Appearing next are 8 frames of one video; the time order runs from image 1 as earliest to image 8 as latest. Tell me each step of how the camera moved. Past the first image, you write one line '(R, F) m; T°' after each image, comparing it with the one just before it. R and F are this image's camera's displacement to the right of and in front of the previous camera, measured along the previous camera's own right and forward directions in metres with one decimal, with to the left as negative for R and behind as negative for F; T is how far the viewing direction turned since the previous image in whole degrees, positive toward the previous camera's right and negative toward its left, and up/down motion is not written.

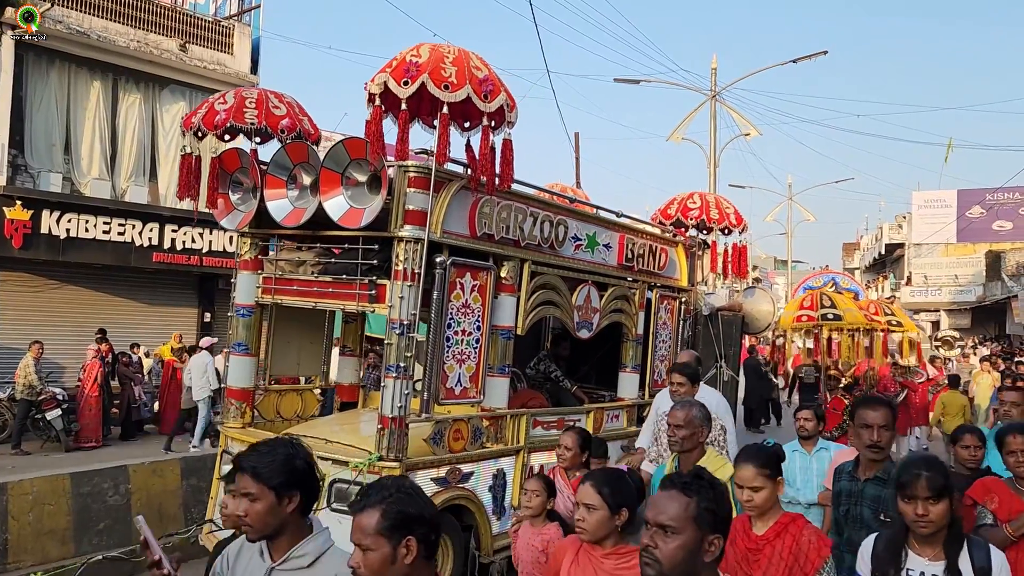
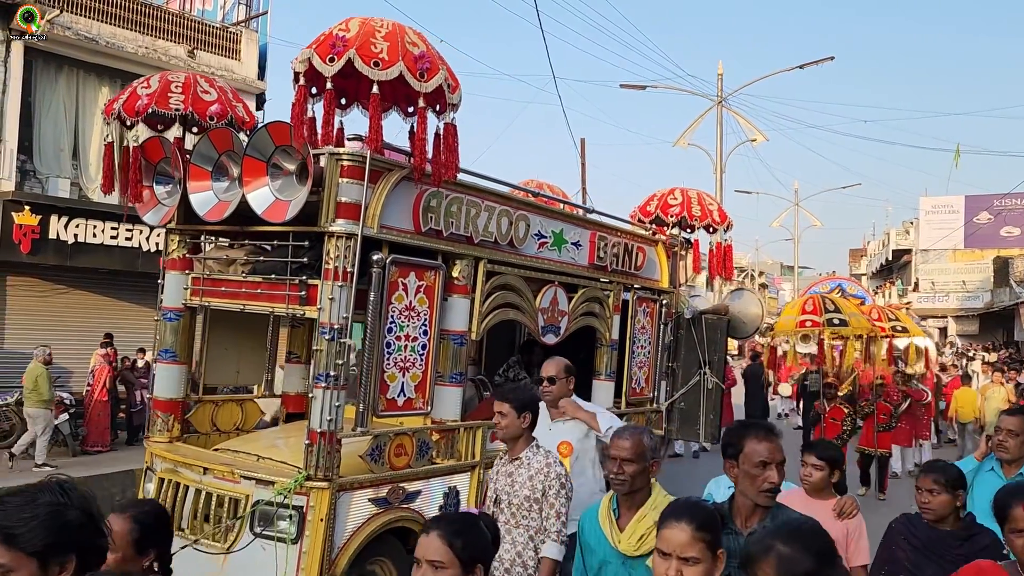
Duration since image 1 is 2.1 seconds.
(+0.4, +0.5) m; 0°
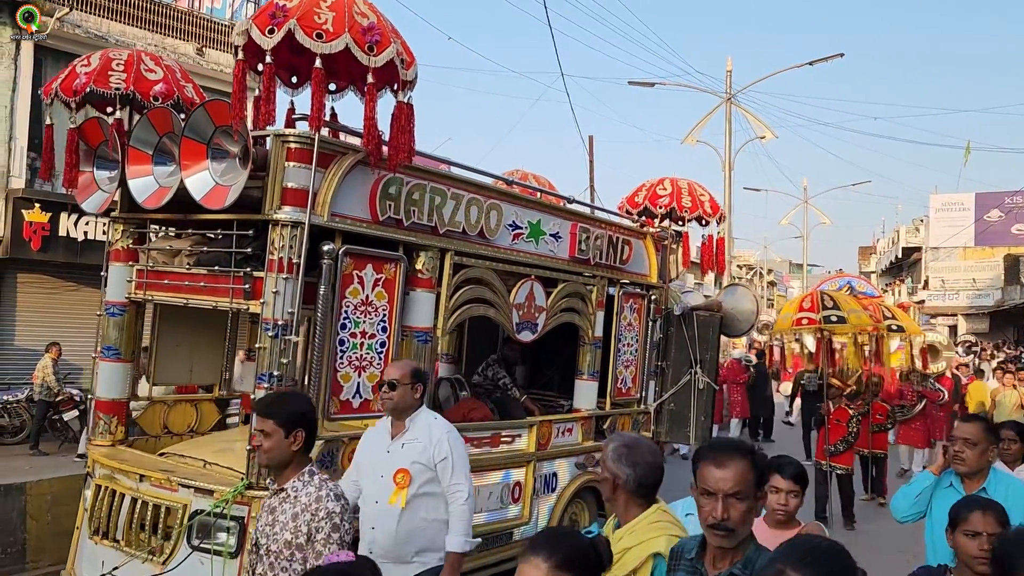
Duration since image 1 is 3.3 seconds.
(+0.3, +0.4) m; -1°
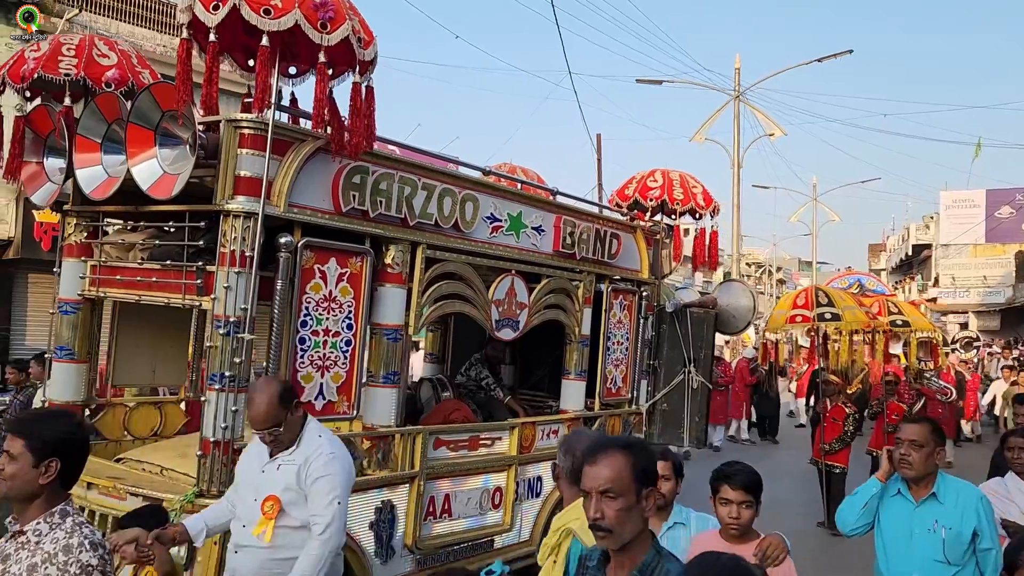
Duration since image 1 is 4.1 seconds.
(+0.2, +0.3) m; -1°
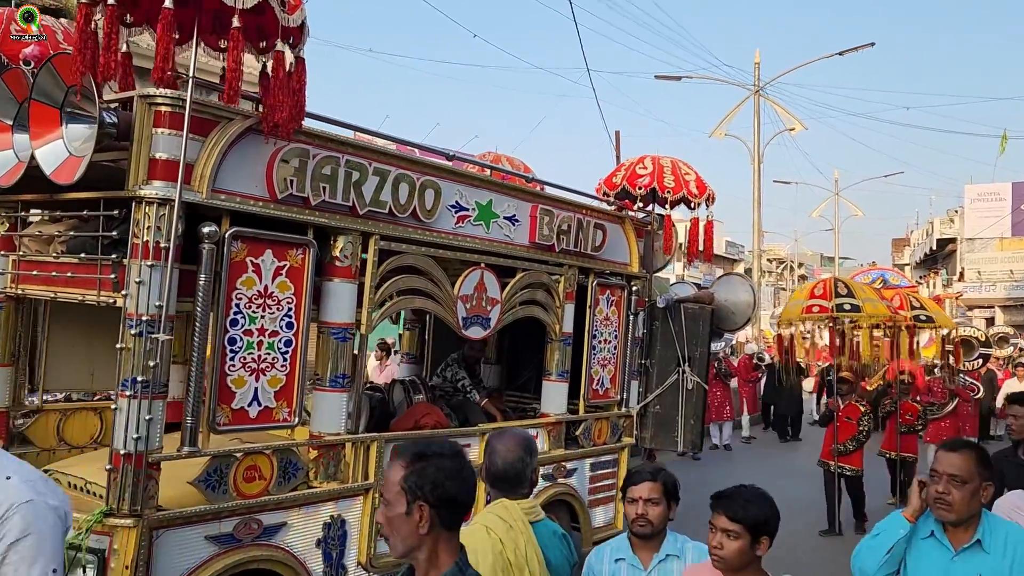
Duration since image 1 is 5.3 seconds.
(+0.3, +0.5) m; -1°
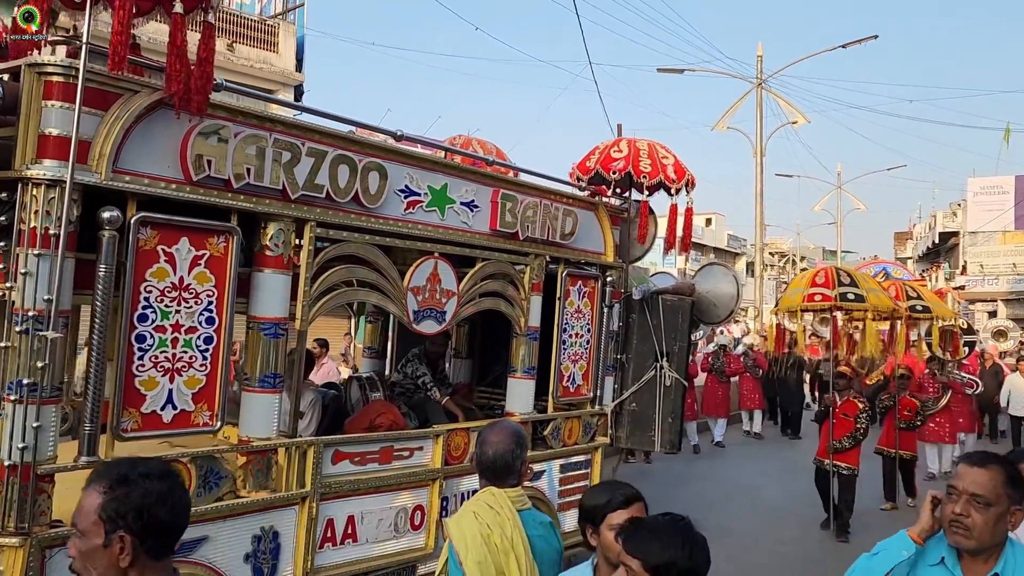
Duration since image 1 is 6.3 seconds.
(+0.3, +0.4) m; 0°
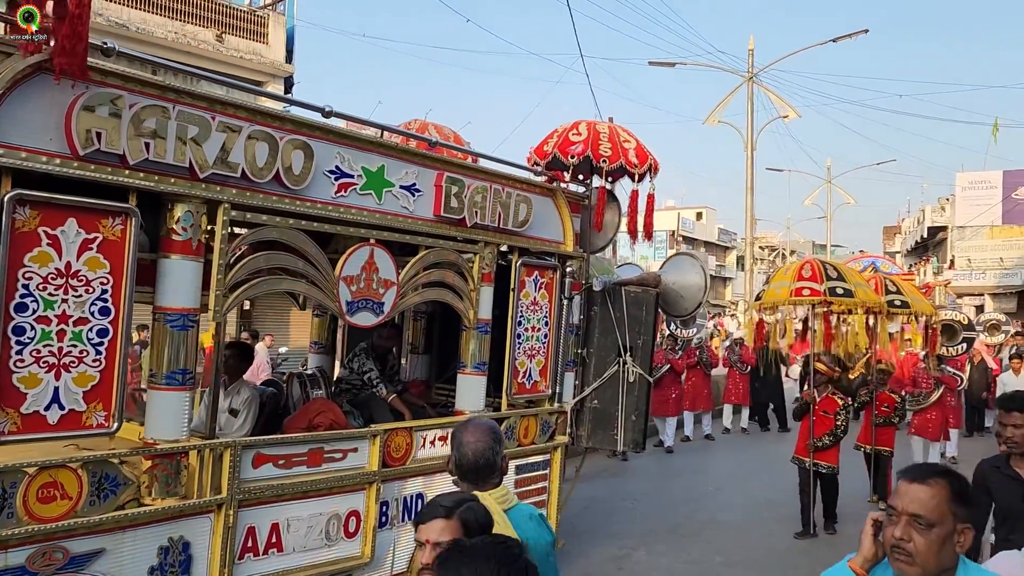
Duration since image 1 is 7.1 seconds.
(+0.3, +0.4) m; +1°
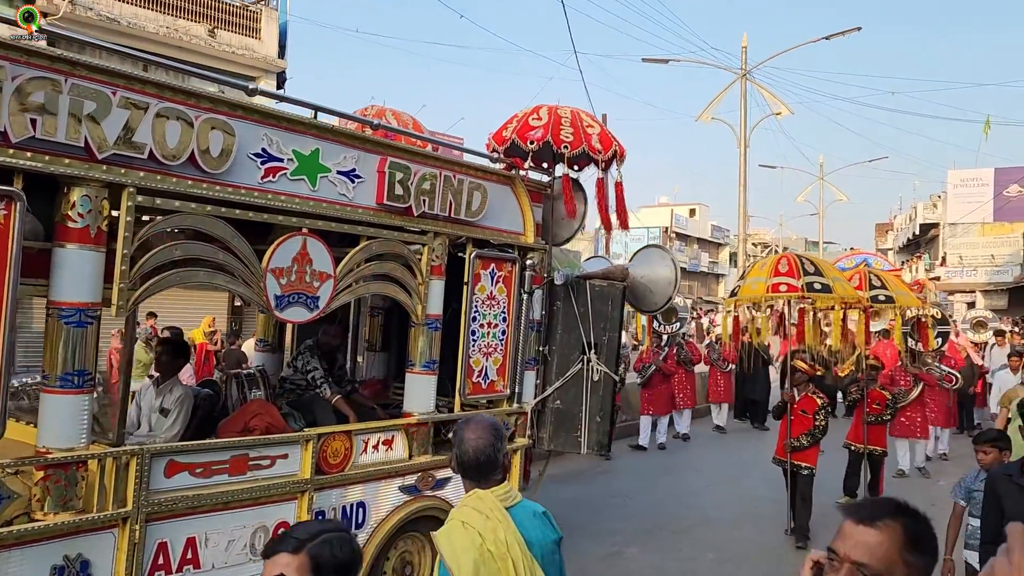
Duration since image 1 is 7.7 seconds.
(+0.3, +0.4) m; 0°
